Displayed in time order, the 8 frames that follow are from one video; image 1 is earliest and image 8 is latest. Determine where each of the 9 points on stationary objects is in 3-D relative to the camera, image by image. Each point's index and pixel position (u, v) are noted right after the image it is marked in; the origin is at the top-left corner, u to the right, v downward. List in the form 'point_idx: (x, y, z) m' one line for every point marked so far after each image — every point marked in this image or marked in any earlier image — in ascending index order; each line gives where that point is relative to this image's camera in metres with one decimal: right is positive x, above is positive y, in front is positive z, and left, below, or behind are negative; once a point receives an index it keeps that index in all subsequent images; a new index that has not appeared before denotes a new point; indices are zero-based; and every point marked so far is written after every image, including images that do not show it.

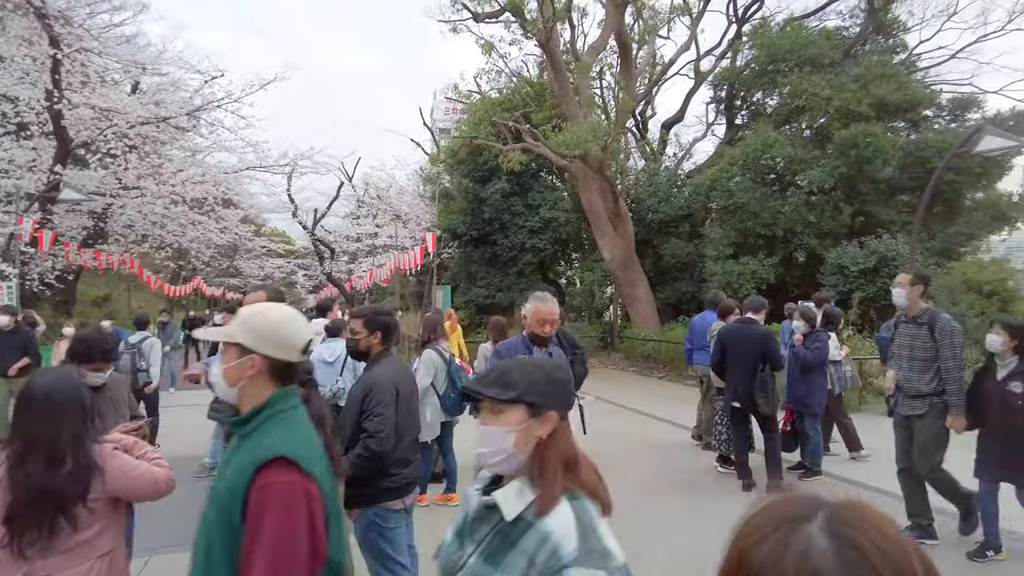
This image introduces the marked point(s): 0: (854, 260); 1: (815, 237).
0: (+7.1, +0.6, +13.5) m
1: (+7.2, +1.2, +15.5) m
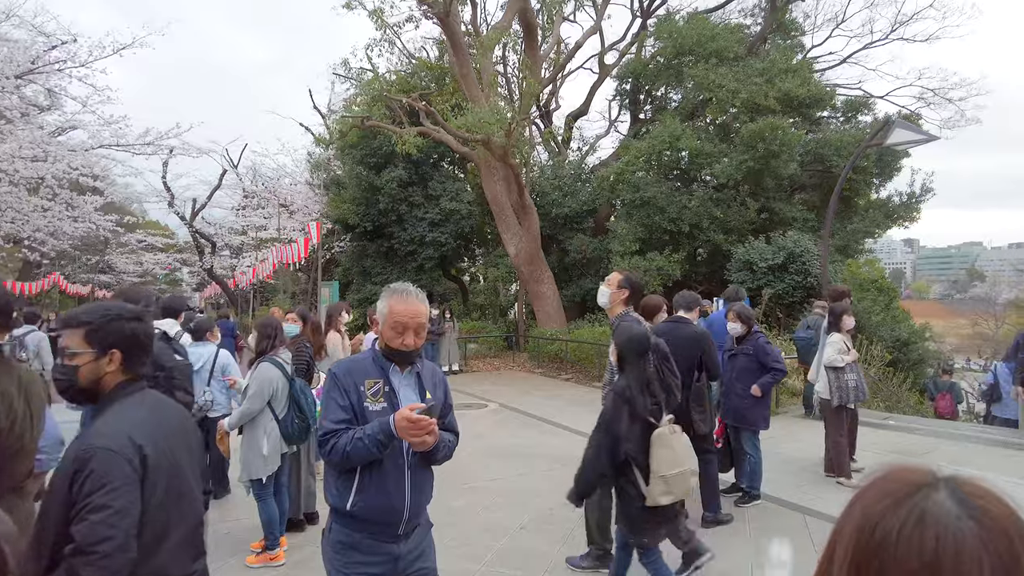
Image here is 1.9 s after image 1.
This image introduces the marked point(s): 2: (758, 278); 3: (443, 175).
0: (+5.1, +0.6, +13.2) m
1: (+4.9, +1.3, +15.2) m
2: (+5.0, +0.2, +13.3) m
3: (-2.0, +3.3, +19.1) m
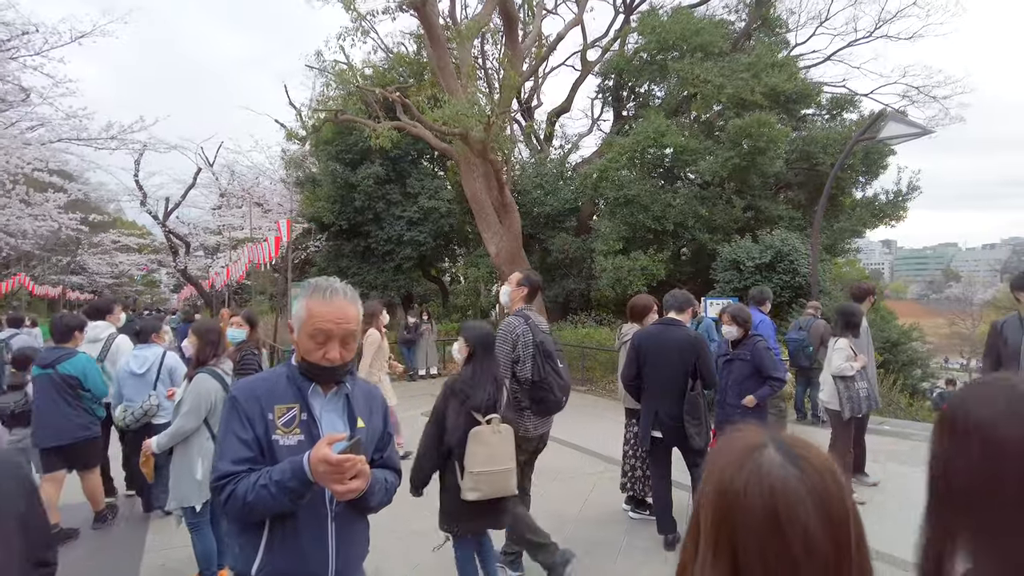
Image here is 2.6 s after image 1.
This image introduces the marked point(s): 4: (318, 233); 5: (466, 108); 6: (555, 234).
0: (+4.7, +0.6, +12.8) m
1: (+4.4, +1.3, +14.8) m
2: (+4.6, +0.2, +12.9) m
3: (-2.5, +3.3, +18.6) m
4: (-5.8, +1.7, +19.7) m
5: (-0.9, +3.4, +12.5) m
6: (+1.2, +1.5, +17.6) m
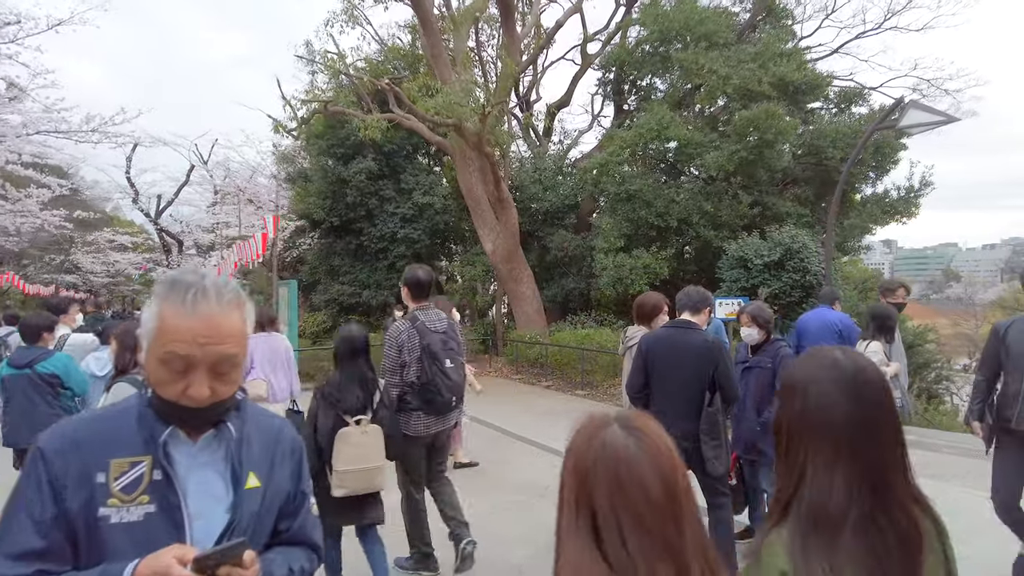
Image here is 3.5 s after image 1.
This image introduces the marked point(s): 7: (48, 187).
0: (+4.6, +0.7, +12.2) m
1: (+4.3, +1.3, +14.2) m
2: (+4.5, +0.2, +12.3) m
3: (-2.6, +3.3, +18.0) m
4: (-5.9, +1.7, +19.1) m
5: (-1.0, +3.5, +11.9) m
6: (+1.1, +1.5, +17.0) m
7: (-13.9, +3.0, +19.7) m
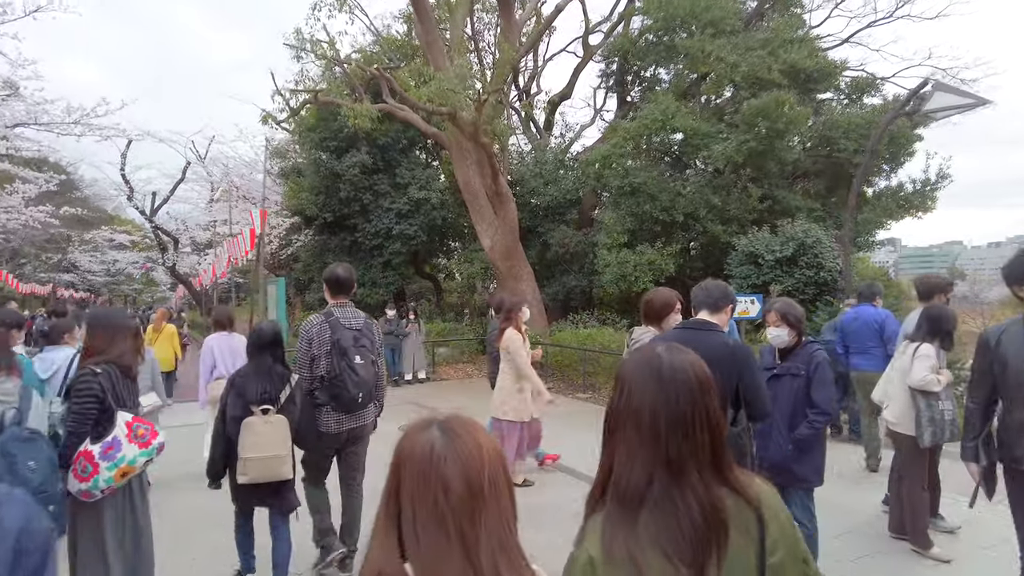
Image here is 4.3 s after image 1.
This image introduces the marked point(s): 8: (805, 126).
0: (+4.6, +0.7, +11.6) m
1: (+4.3, +1.4, +13.6) m
2: (+4.5, +0.3, +11.7) m
3: (-2.6, +3.3, +17.4) m
4: (-5.9, +1.7, +18.6) m
5: (-1.0, +3.5, +11.3) m
6: (+1.1, +1.5, +16.4) m
7: (-13.9, +3.1, +19.2) m
8: (+5.8, +3.2, +12.9) m
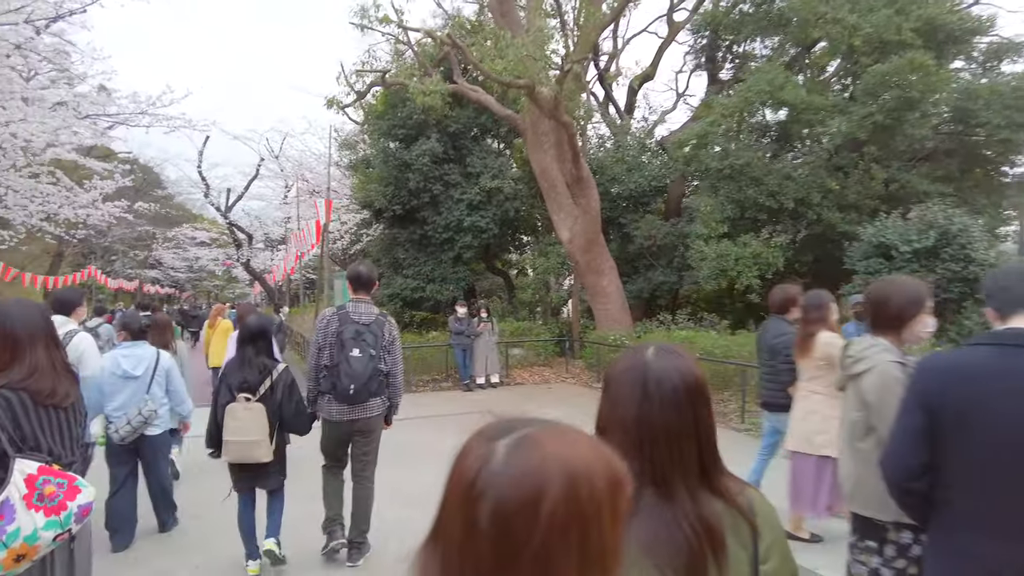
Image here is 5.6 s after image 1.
0: (+5.9, +0.8, +9.8) m
1: (+5.8, +1.4, +11.8) m
2: (+5.8, +0.3, +9.9) m
3: (-0.7, +3.4, +16.3) m
4: (-3.8, +1.9, +17.8) m
5: (+0.3, +3.6, +10.1) m
6: (+2.9, +1.6, +15.0) m
7: (-11.7, +3.2, +19.2) m
8: (+7.2, +3.2, +11.0) m
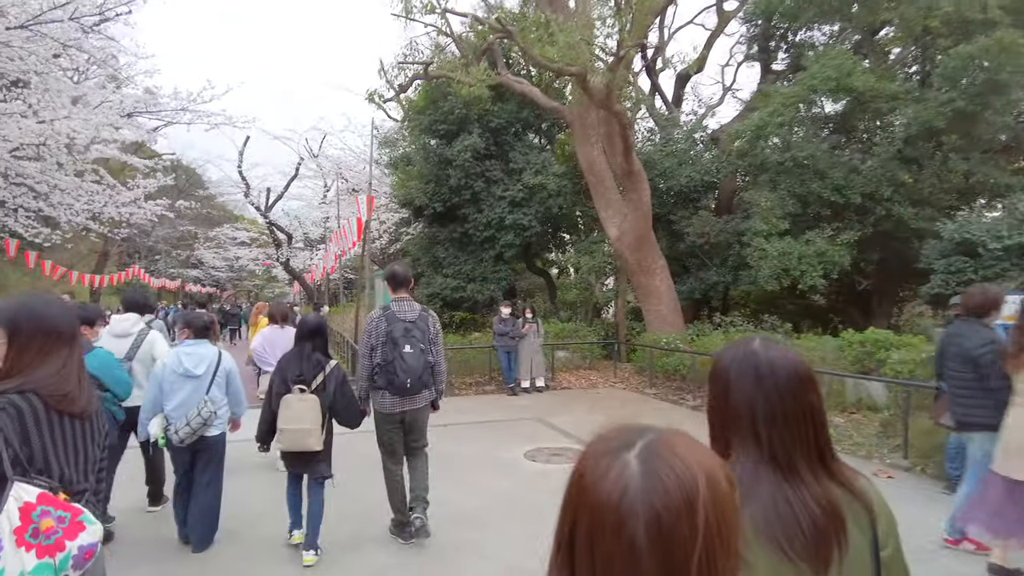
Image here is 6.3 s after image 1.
0: (+6.6, +0.7, +9.0) m
1: (+6.6, +1.4, +11.0) m
2: (+6.5, +0.3, +9.1) m
3: (+0.4, +3.4, +15.8) m
4: (-2.7, +1.9, +17.5) m
5: (+1.1, +3.6, +9.5) m
6: (+3.9, +1.6, +14.3) m
7: (-10.5, +3.3, +19.3) m
8: (+8.0, +3.2, +10.1) m
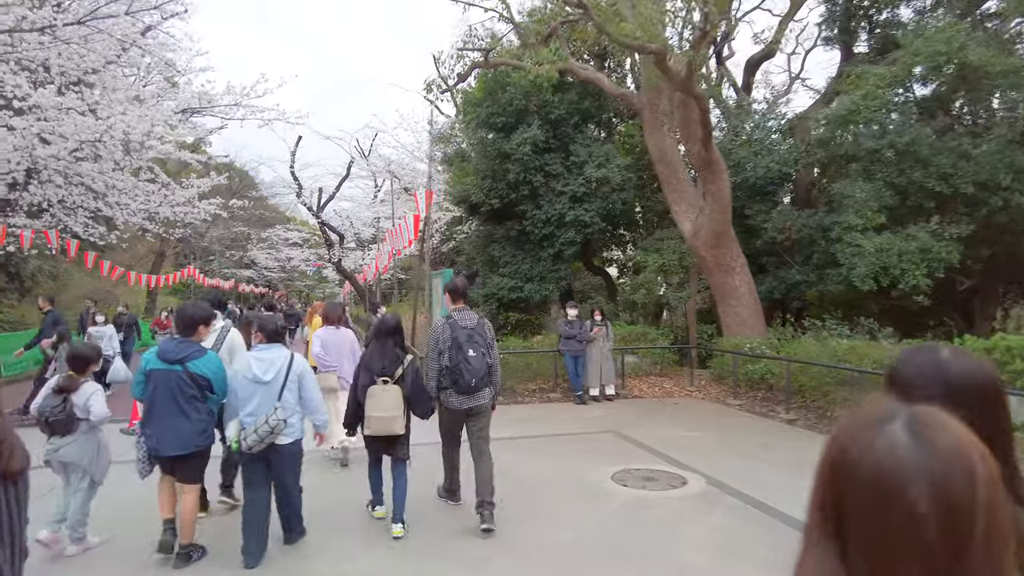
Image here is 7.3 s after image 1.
0: (+7.5, +0.7, +7.8) m
1: (+7.7, +1.4, +9.8) m
2: (+7.4, +0.3, +7.9) m
3: (+1.7, +3.4, +14.9) m
4: (-1.2, +1.9, +16.8) m
5: (+2.0, +3.6, +8.7) m
6: (+5.1, +1.6, +13.2) m
7: (-8.9, +3.3, +19.2) m
8: (+9.0, +3.2, +8.8) m
